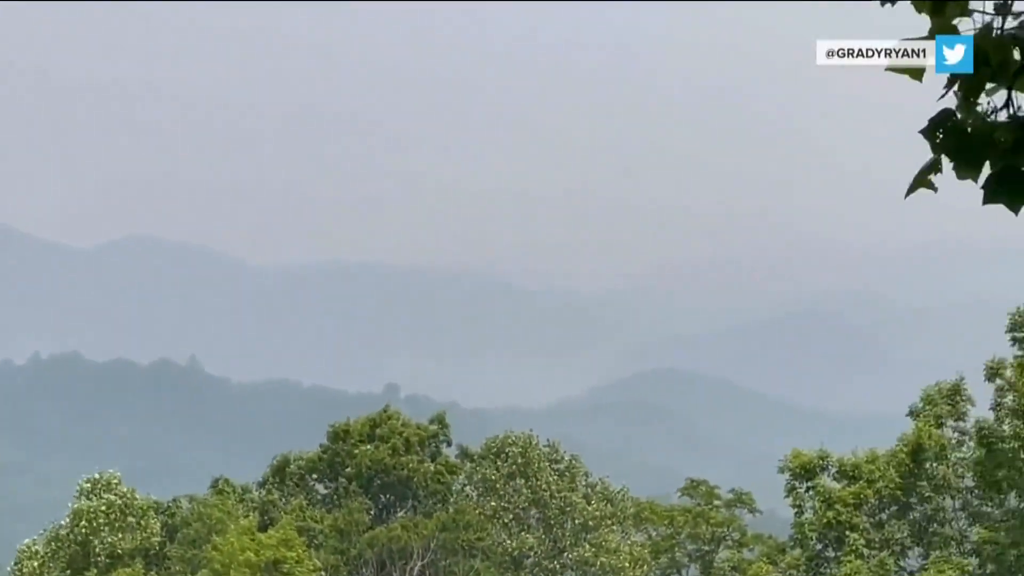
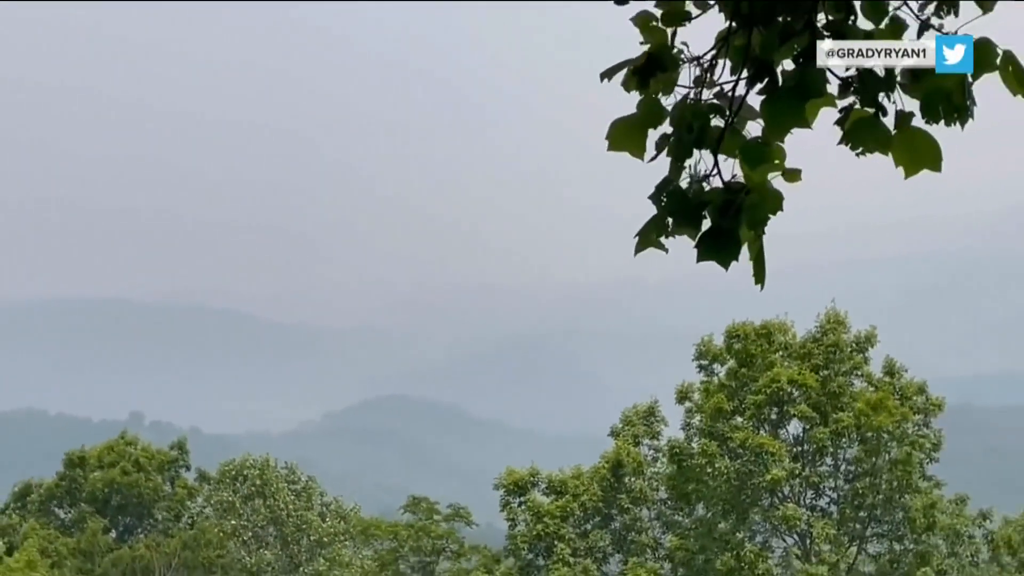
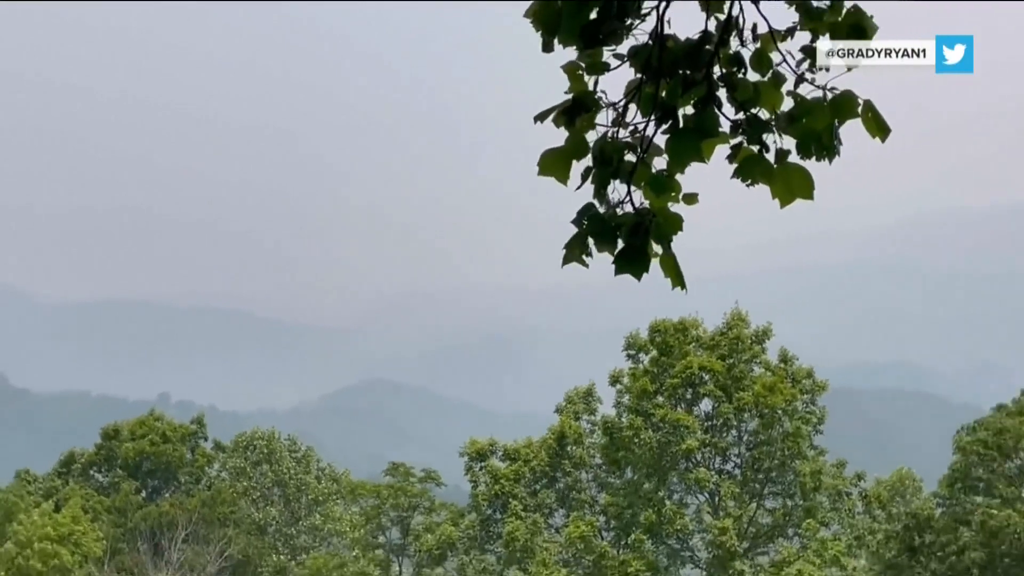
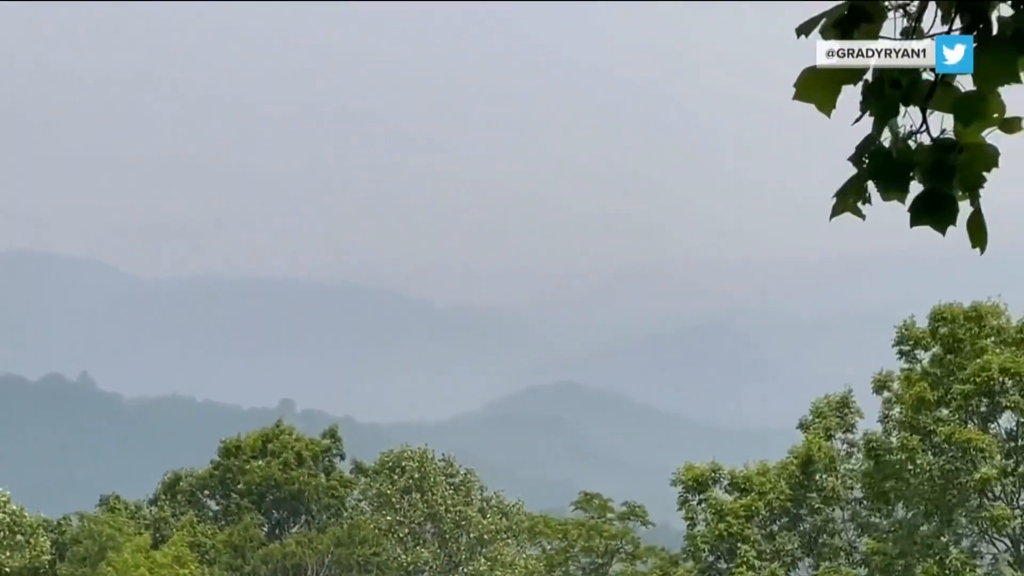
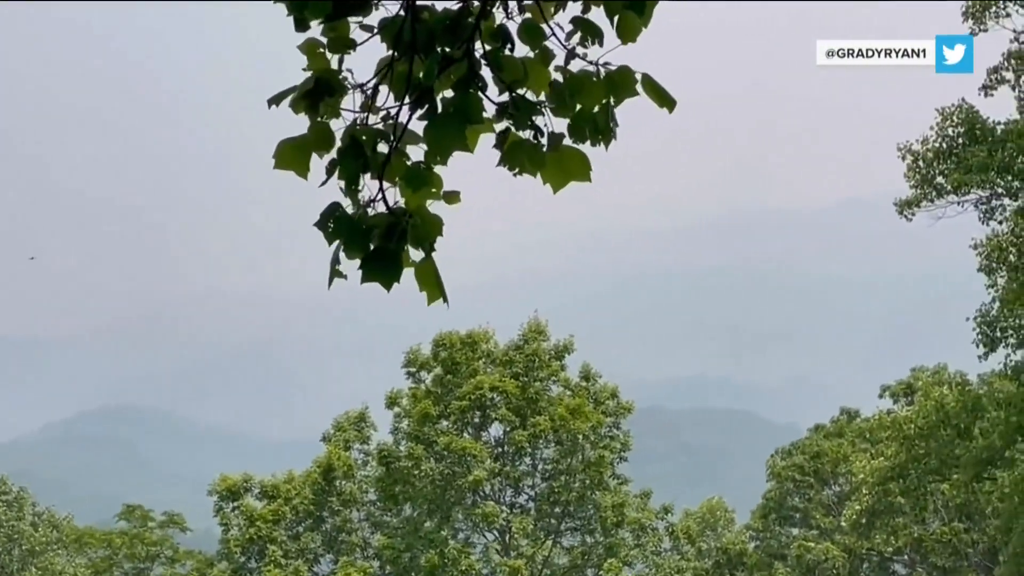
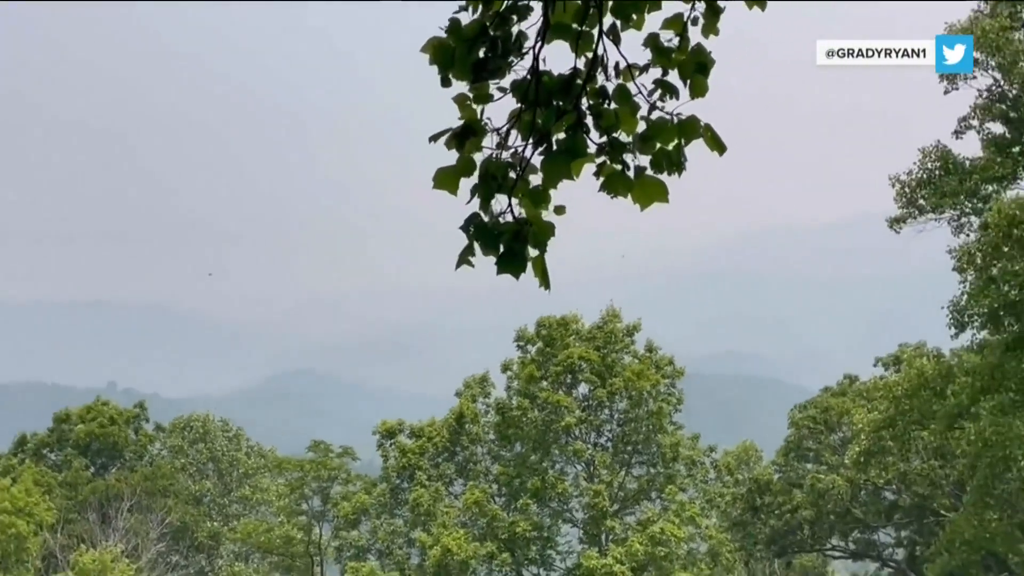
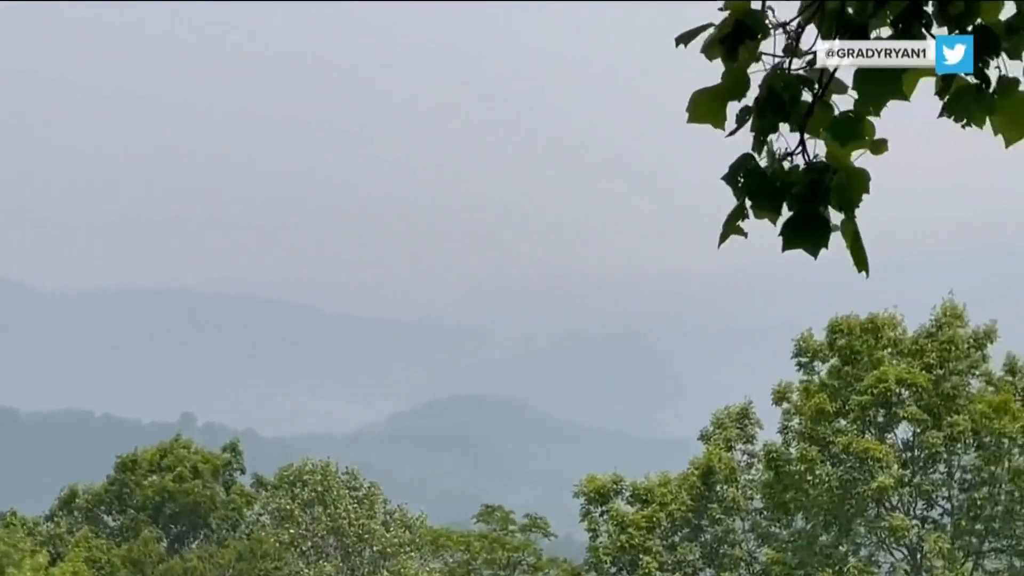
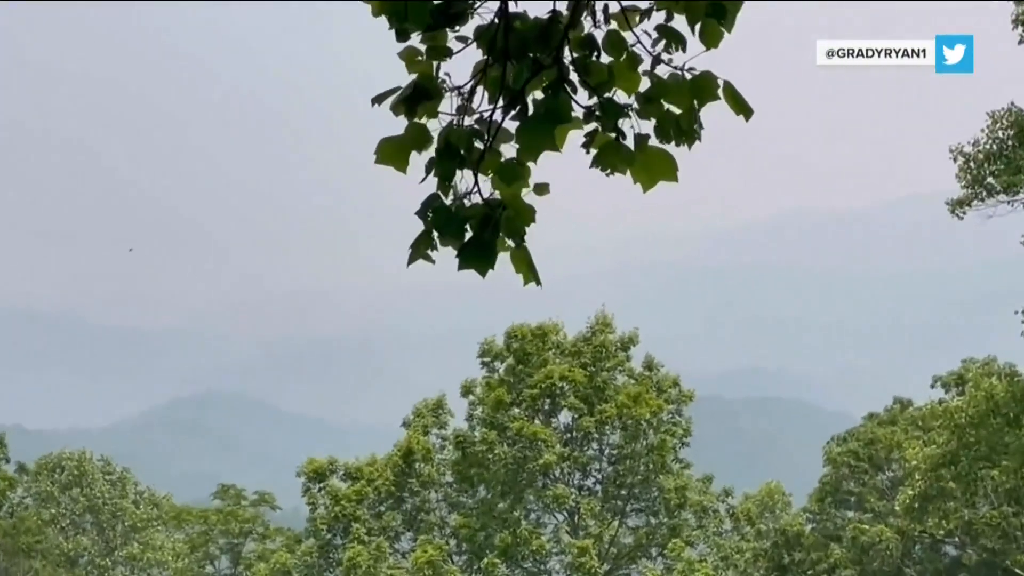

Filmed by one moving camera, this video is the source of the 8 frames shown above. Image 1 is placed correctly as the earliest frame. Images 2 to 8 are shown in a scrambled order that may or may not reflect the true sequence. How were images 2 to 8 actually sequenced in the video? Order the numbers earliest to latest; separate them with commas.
4, 7, 2, 3, 6, 8, 5
